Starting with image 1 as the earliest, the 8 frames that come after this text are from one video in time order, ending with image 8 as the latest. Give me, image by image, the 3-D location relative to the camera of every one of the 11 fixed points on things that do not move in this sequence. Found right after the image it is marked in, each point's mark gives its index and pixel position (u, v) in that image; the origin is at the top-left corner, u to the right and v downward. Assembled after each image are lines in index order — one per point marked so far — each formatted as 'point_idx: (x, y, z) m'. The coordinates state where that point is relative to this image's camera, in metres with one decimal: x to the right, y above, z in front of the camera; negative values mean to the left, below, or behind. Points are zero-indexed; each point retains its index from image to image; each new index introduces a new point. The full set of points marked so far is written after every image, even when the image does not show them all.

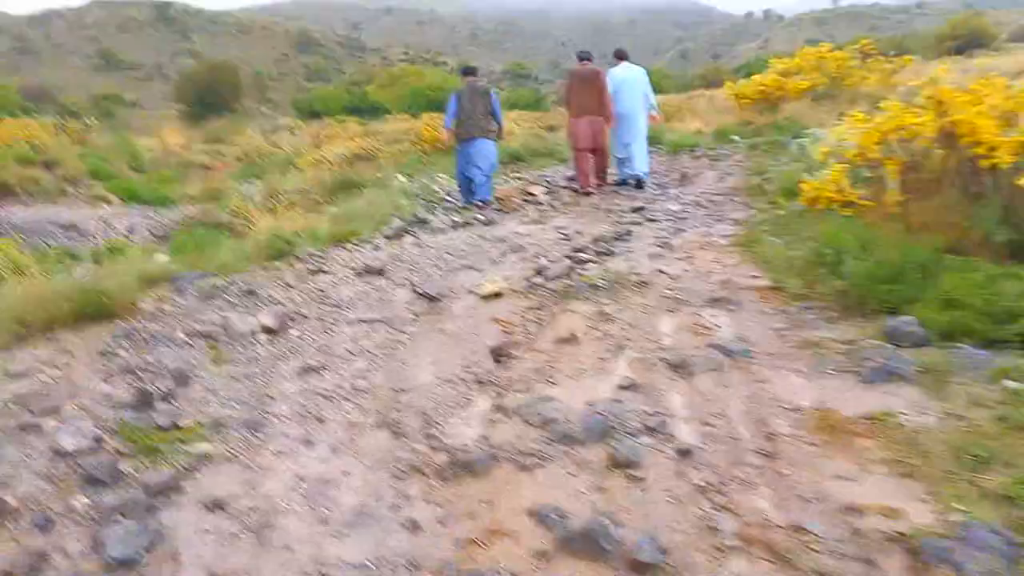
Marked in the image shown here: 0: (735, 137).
0: (+2.9, +1.9, +11.2) m
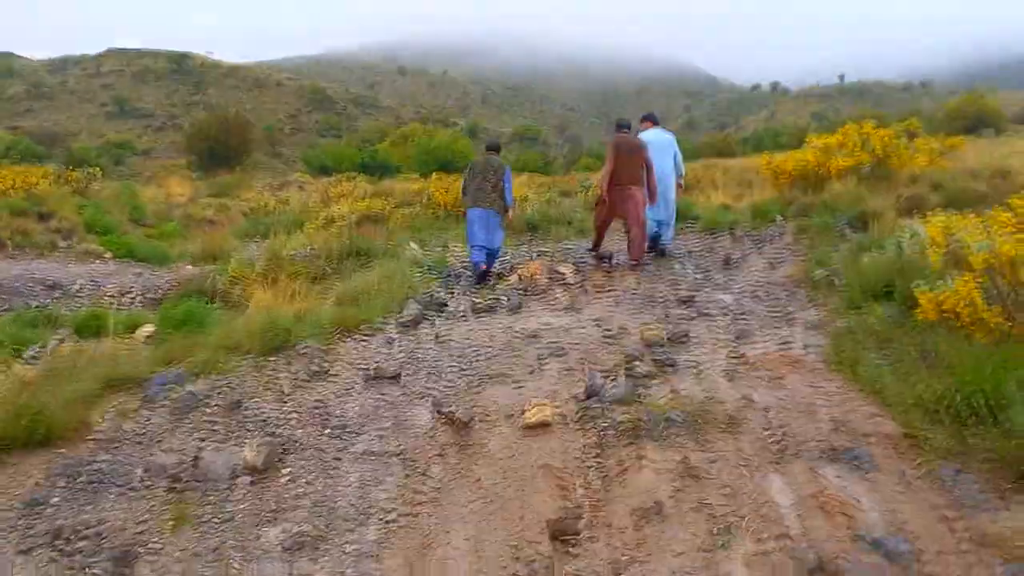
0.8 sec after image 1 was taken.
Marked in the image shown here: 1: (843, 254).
0: (+3.1, +0.8, +10.4) m
1: (+2.9, +0.3, +7.6) m
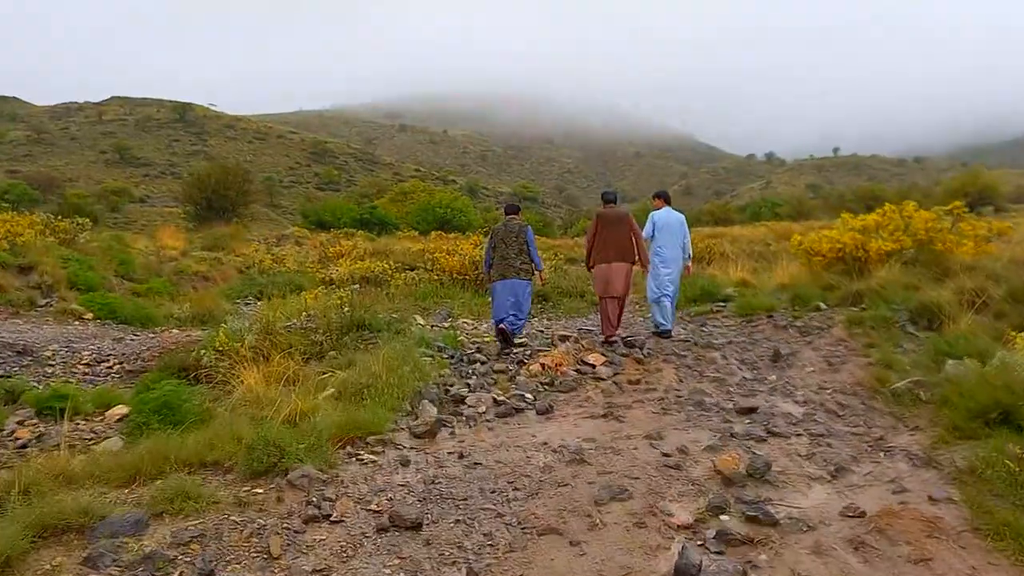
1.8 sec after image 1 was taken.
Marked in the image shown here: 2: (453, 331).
0: (+3.3, -0.2, +9.5) m
1: (+3.1, -0.5, +6.7) m
2: (-0.7, -0.5, +10.0) m
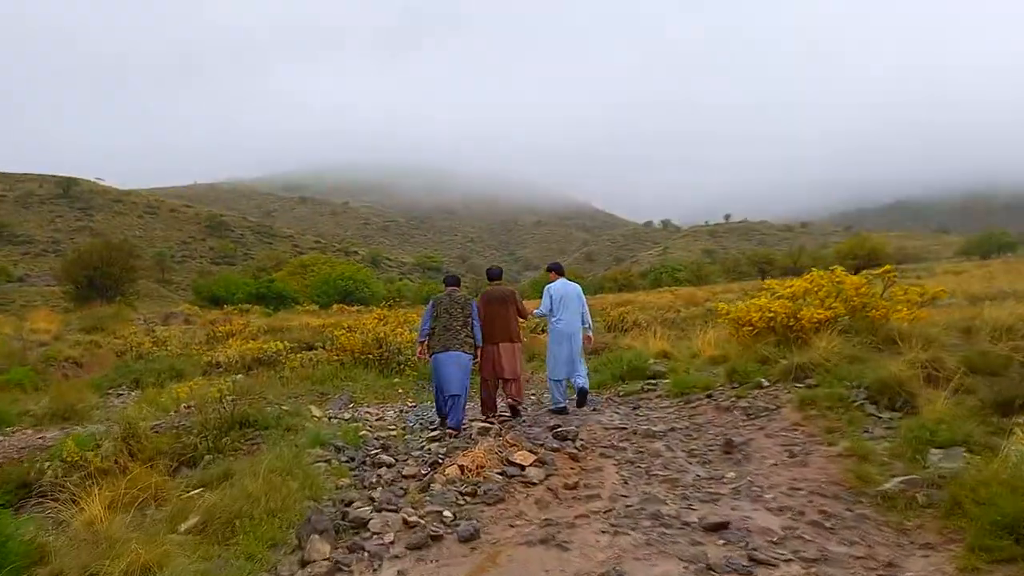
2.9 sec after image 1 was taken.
0: (+2.5, -0.9, +8.7) m
1: (+2.5, -1.0, +5.9) m
2: (-1.6, -1.4, +8.8) m
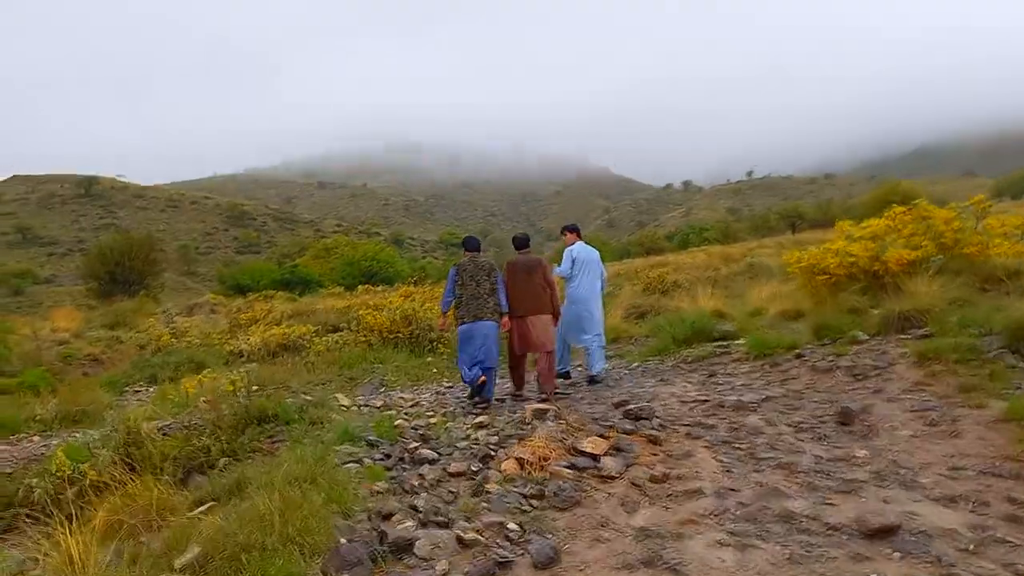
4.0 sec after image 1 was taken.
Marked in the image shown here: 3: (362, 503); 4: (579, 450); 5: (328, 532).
0: (+2.9, -0.4, +7.4) m
1: (+2.9, -0.6, +4.6) m
2: (-1.1, -1.1, +7.6) m
3: (-0.8, -1.1, +4.7) m
4: (+0.4, -1.0, +5.3) m
5: (-0.9, -1.1, +4.1) m
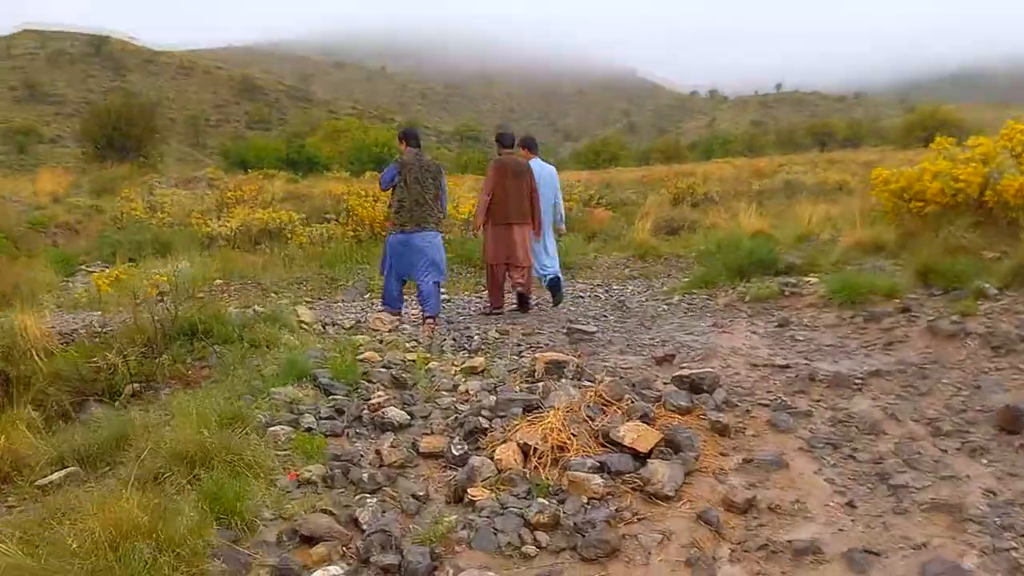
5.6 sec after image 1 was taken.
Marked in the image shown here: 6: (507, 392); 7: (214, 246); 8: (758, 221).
0: (+3.0, 0.0, +5.6) m
1: (+2.9, -0.5, +2.8) m
2: (-1.0, -0.3, +5.9) m
3: (-0.8, -0.8, +3.0) m
4: (+0.4, -0.6, +3.5) m
5: (-0.9, -0.8, +2.4) m
6: (0.0, -0.5, +4.3) m
7: (-4.4, +0.7, +13.0) m
8: (+3.4, +0.9, +12.2) m
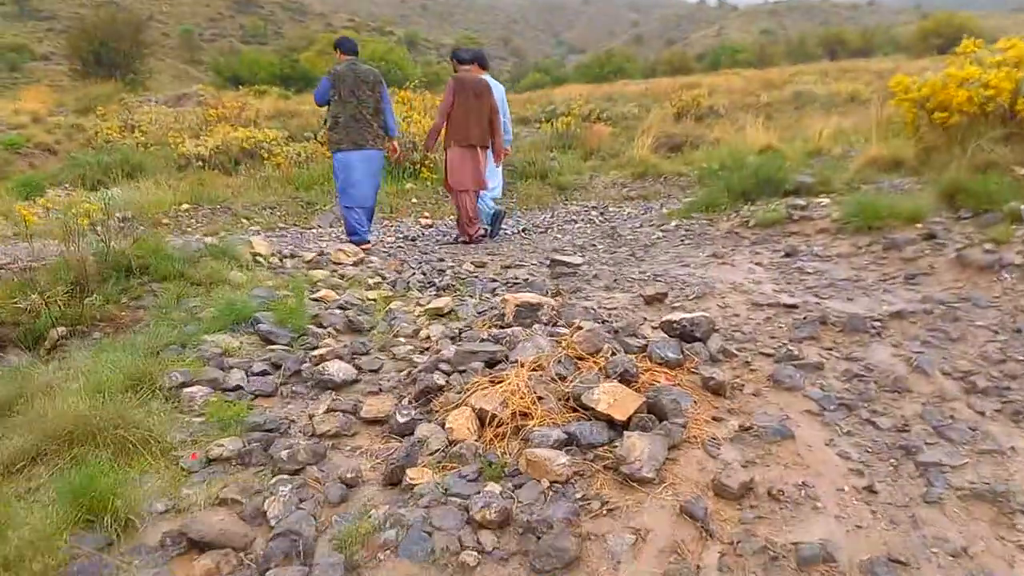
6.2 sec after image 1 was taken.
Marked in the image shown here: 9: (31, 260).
0: (+2.8, +0.5, +4.9) m
1: (+2.7, -0.3, +2.3) m
2: (-1.2, +0.1, +5.3) m
3: (-1.0, -0.6, +2.4) m
4: (+0.2, -0.4, +3.0) m
5: (-1.0, -0.7, +1.8) m
6: (-0.2, -0.2, +3.8) m
7: (-4.5, +1.7, +12.3) m
8: (+3.3, +2.0, +11.4) m
9: (-3.0, +0.1, +5.5) m
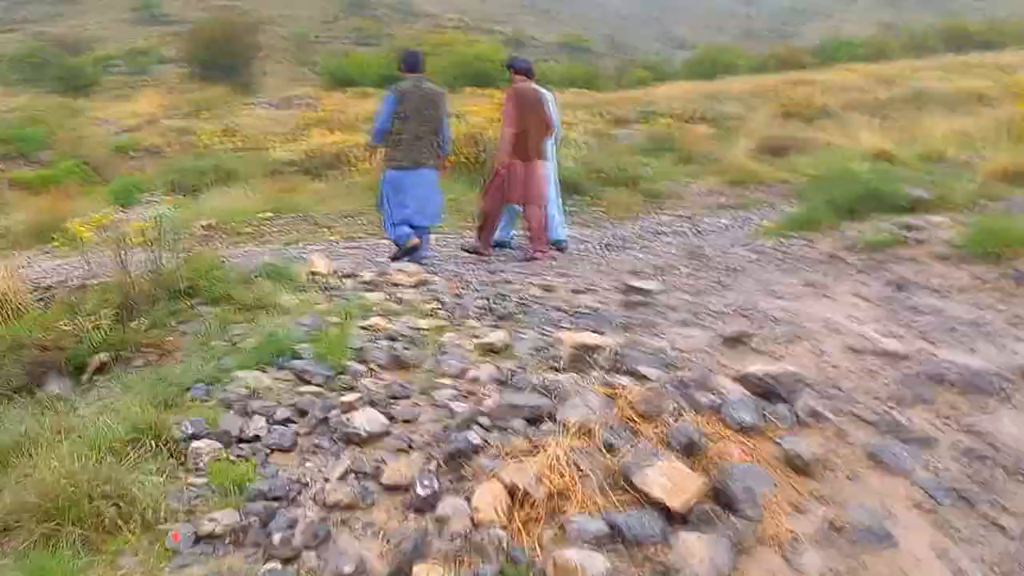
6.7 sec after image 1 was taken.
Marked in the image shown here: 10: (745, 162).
0: (+3.2, +0.3, +4.1) m
1: (+2.7, -0.6, +1.5) m
2: (-0.8, 0.0, +5.0) m
3: (-0.9, -0.8, +2.1) m
4: (+0.4, -0.6, +2.5) m
5: (-1.1, -0.9, +1.5) m
6: (0.0, -0.4, +3.3) m
7: (-3.3, +1.7, +12.3) m
8: (+4.4, +1.8, +10.5) m
9: (-2.5, 0.0, +5.4) m
10: (+2.7, +1.5, +10.4) m
